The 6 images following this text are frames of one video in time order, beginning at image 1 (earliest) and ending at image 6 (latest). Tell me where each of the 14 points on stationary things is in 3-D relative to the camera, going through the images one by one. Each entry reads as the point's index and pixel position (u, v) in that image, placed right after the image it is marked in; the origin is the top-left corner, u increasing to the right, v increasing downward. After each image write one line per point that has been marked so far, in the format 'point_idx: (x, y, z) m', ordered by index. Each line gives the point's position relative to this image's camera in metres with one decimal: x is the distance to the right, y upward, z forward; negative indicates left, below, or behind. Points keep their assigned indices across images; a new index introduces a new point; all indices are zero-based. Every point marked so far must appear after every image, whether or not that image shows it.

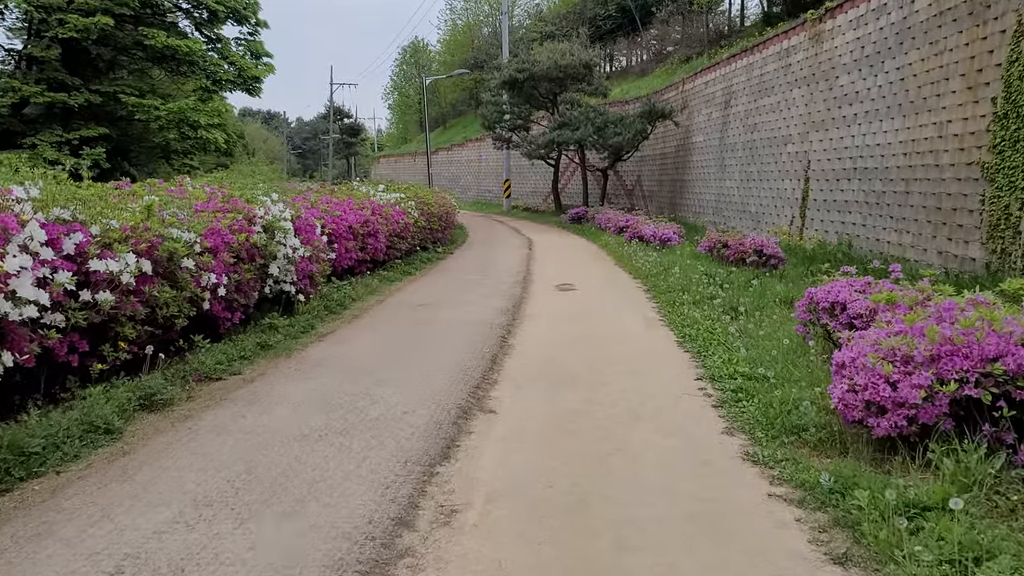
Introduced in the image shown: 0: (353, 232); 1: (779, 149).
0: (-1.6, +0.5, +8.0) m
1: (+4.5, +2.3, +14.0) m
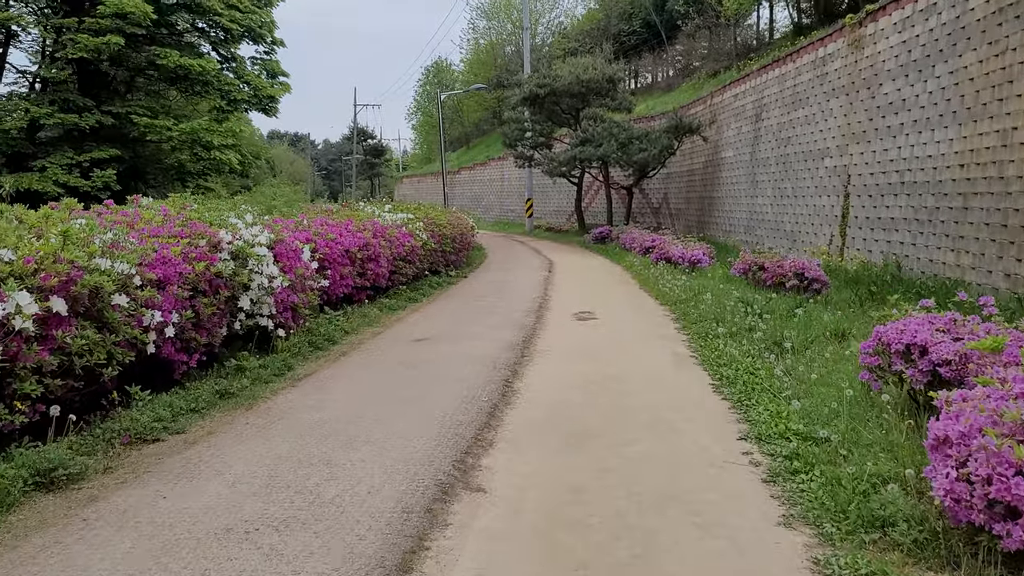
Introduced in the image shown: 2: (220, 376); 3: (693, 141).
0: (-1.4, +0.3, +7.3) m
1: (+4.8, +2.0, +13.1) m
2: (-1.6, -0.5, +4.6) m
3: (+4.3, +3.5, +19.7) m
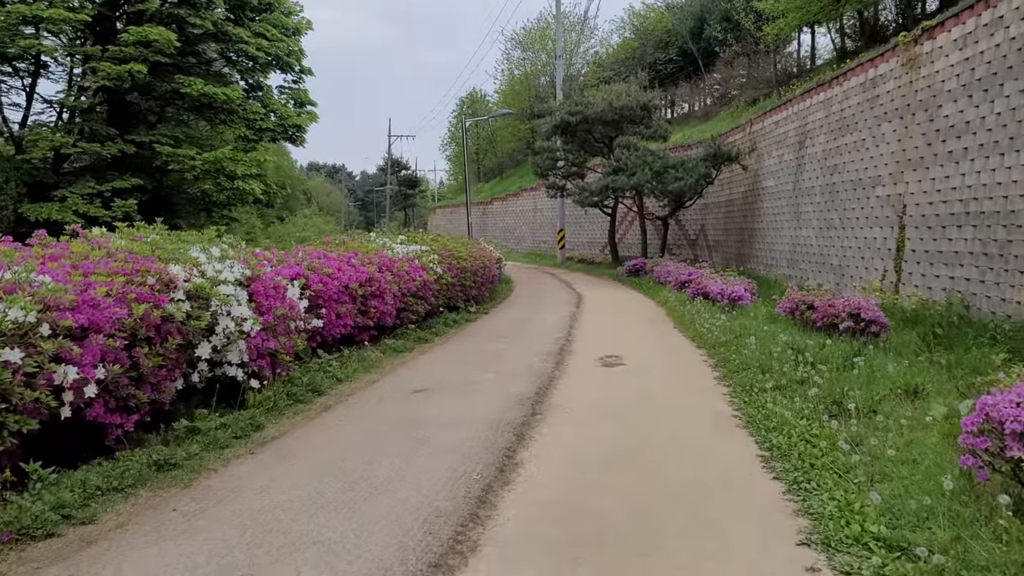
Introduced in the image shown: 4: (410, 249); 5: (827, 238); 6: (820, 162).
0: (-1.3, 0.0, +6.6) m
1: (+5.2, +1.4, +12.2) m
2: (-1.6, -0.7, +3.8) m
3: (+5.0, +2.7, +18.9) m
4: (-1.1, +0.4, +9.0) m
5: (+5.1, +0.8, +13.6) m
6: (+5.2, +2.1, +14.1) m
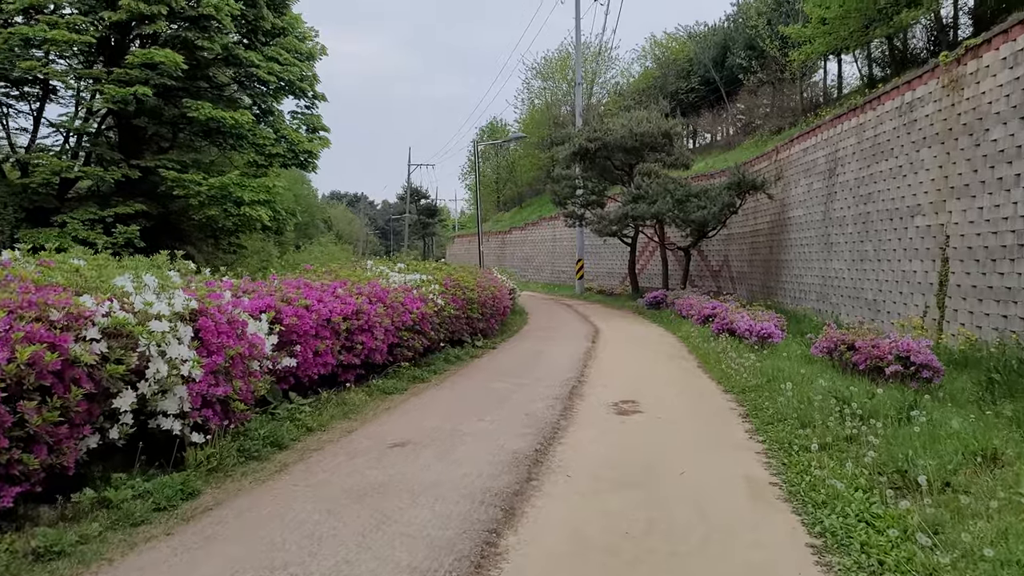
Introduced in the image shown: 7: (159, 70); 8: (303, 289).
0: (-1.3, -0.3, +5.9) m
1: (+5.3, +0.9, +11.3) m
2: (-1.6, -0.8, +3.1) m
3: (+5.3, +2.0, +18.1) m
4: (-1.0, +0.1, +8.2) m
5: (+5.3, +0.3, +12.7) m
6: (+5.4, +1.6, +13.2) m
7: (-7.4, +4.6, +17.3) m
8: (-1.5, 0.0, +6.0) m
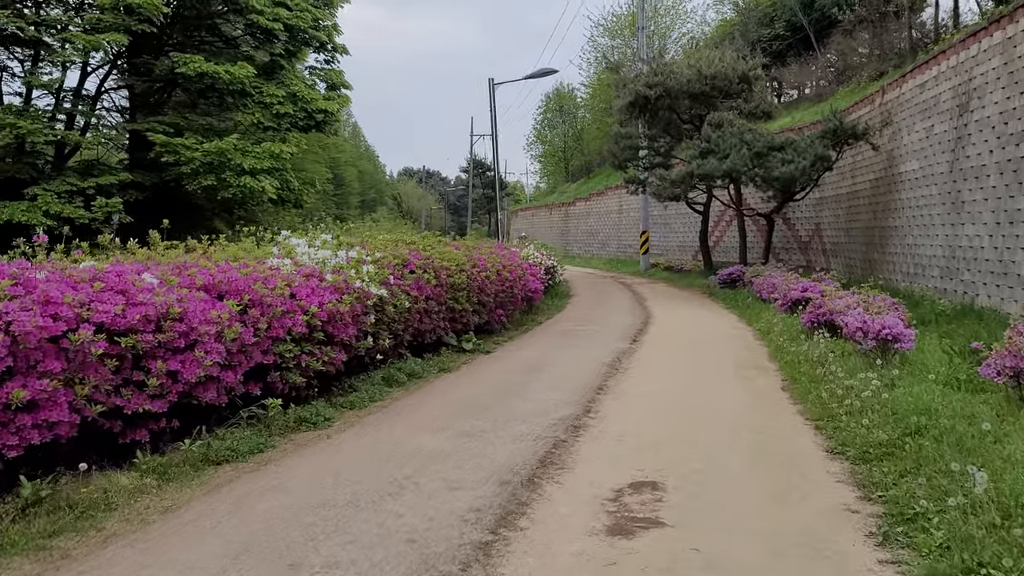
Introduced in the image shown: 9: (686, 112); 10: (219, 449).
0: (-1.7, -0.2, +3.1) m
1: (+5.4, +1.1, +7.8) m
2: (-2.3, -0.9, +0.4) m
3: (+6.1, +2.4, +14.5) m
4: (-1.2, +0.2, +5.4) m
5: (+5.6, +0.6, +9.2) m
6: (+5.7, +1.9, +9.7) m
7: (-6.7, +4.9, +14.9) m
8: (-1.9, 0.0, +3.2) m
9: (+3.7, +3.7, +17.5) m
10: (-1.3, -0.7, +3.7) m
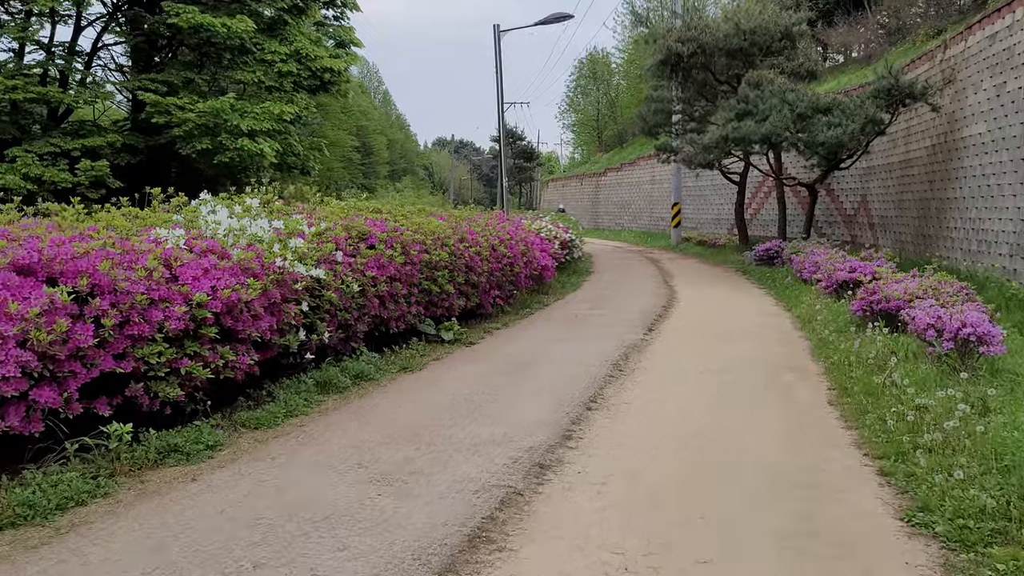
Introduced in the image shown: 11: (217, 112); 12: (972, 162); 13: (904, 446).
0: (-1.9, -0.2, +1.9) m
1: (+5.4, +1.3, +6.3) m
2: (-2.7, -0.9, -0.7) m
3: (+6.3, +2.7, +13.0) m
4: (-1.3, +0.3, +4.3) m
5: (+5.6, +0.7, +7.8) m
6: (+5.7, +2.0, +8.2) m
7: (-6.4, +5.4, +13.8) m
8: (-2.1, +0.1, +2.1) m
9: (+4.1, +4.1, +16.0) m
10: (-1.5, -0.7, +2.5) m
11: (-5.2, +3.1, +14.5) m
12: (+6.1, +1.7, +10.9) m
13: (+1.6, -0.6, +3.4) m
